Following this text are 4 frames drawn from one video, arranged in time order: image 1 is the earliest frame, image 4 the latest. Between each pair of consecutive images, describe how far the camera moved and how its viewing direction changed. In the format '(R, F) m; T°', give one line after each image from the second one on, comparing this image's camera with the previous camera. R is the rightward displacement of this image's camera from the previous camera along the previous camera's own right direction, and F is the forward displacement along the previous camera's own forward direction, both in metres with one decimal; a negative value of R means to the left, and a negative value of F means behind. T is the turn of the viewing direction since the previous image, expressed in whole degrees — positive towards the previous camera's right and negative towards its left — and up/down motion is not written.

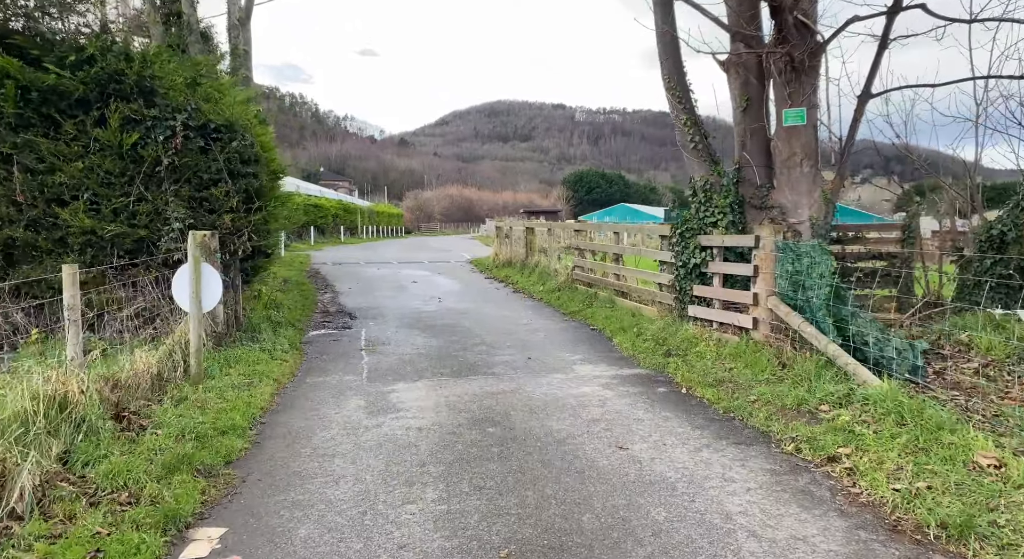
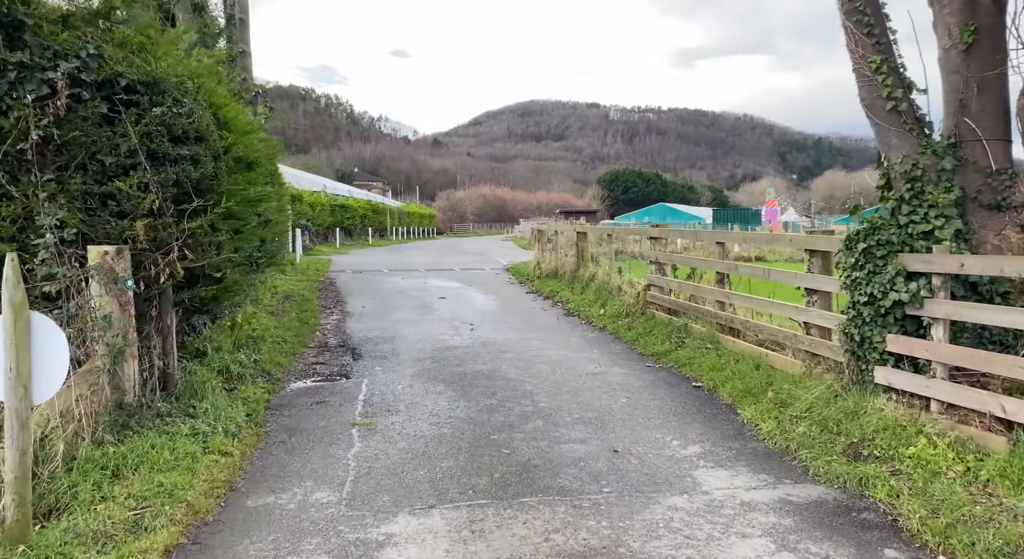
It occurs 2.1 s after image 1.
(-0.3, +3.1) m; -2°
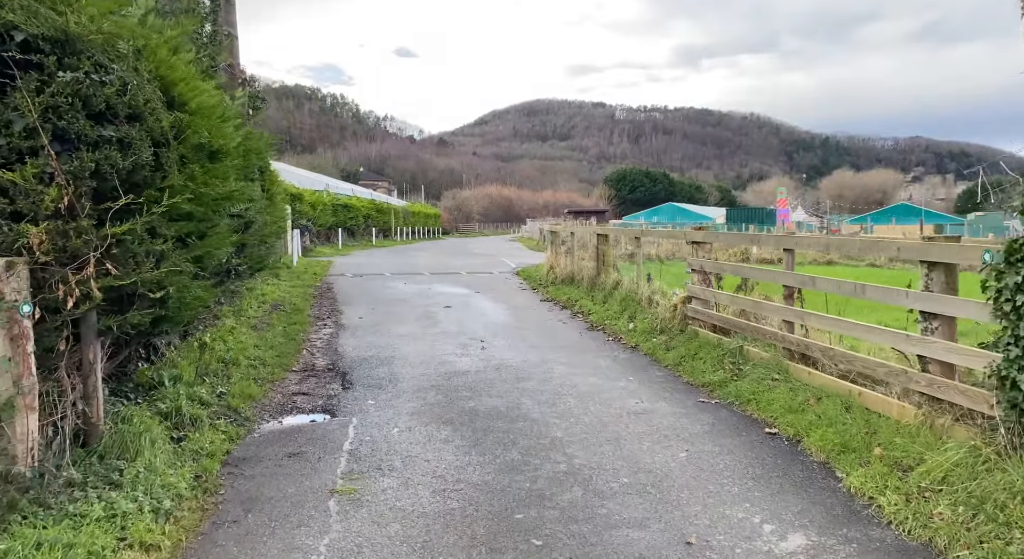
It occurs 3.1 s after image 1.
(-0.1, +1.4) m; 0°
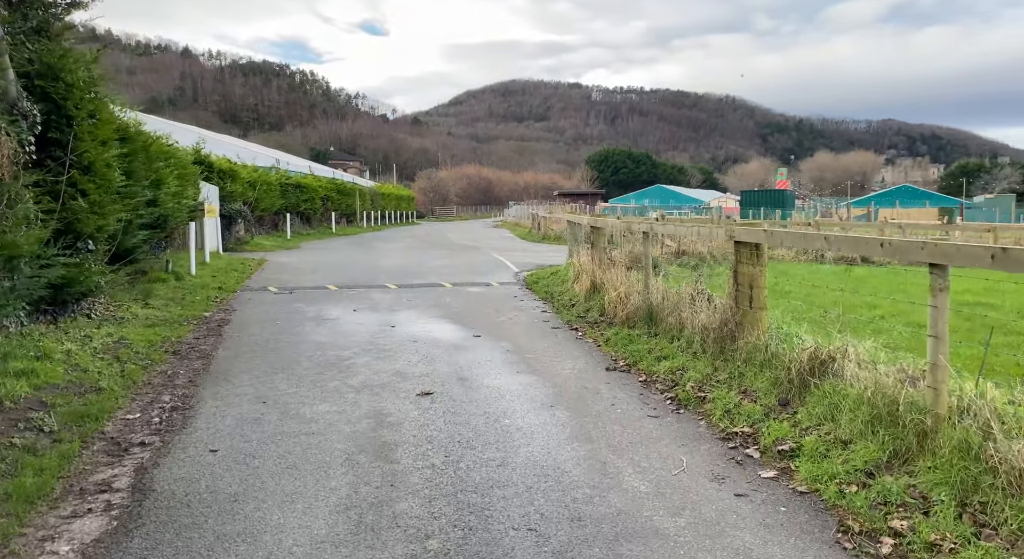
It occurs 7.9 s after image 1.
(-0.6, +7.1) m; +2°
